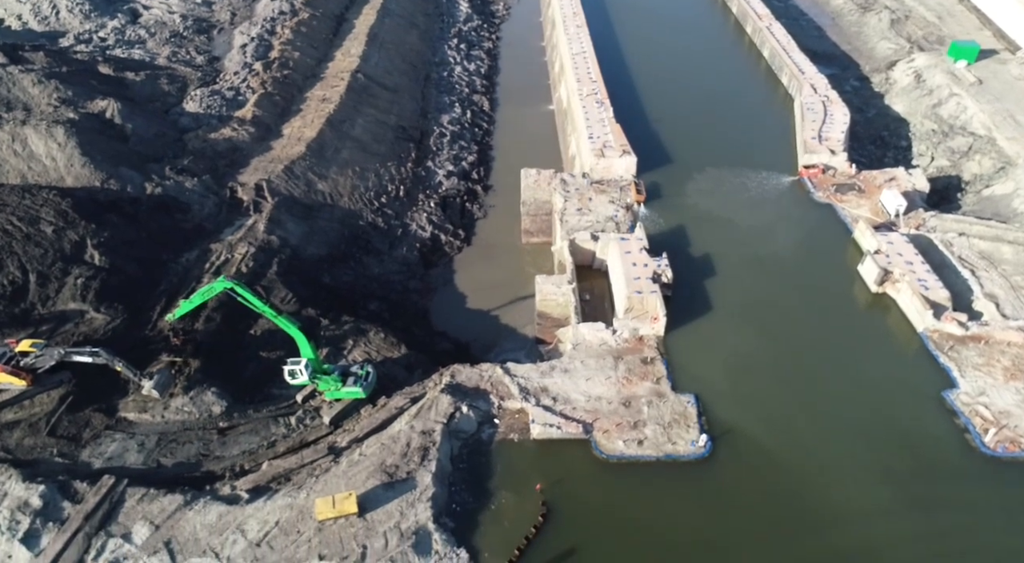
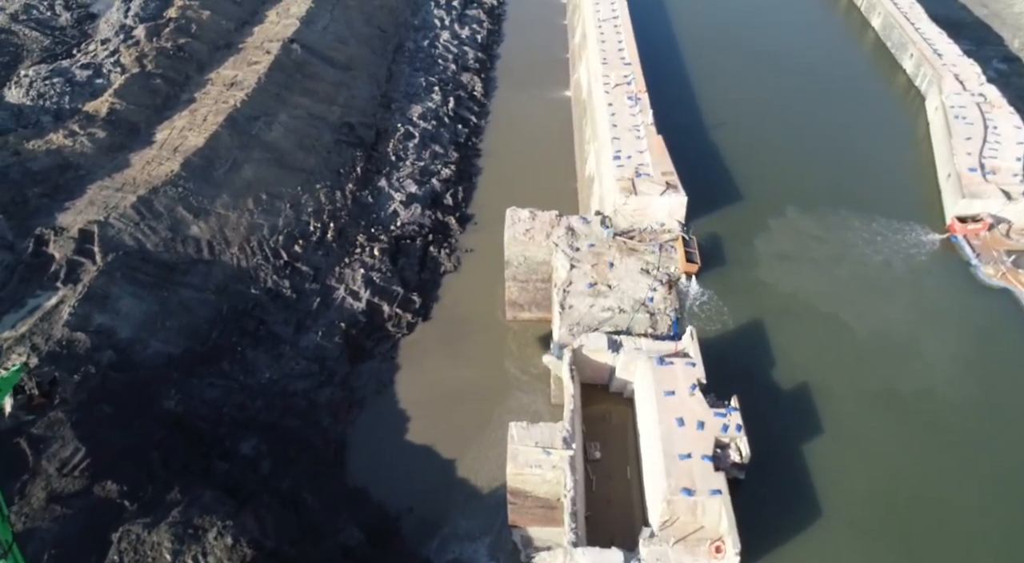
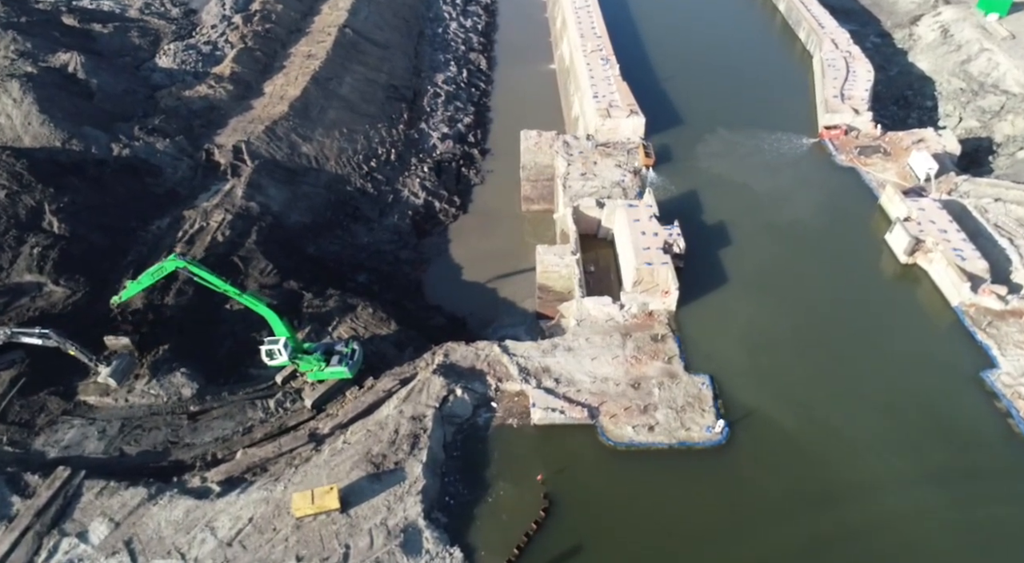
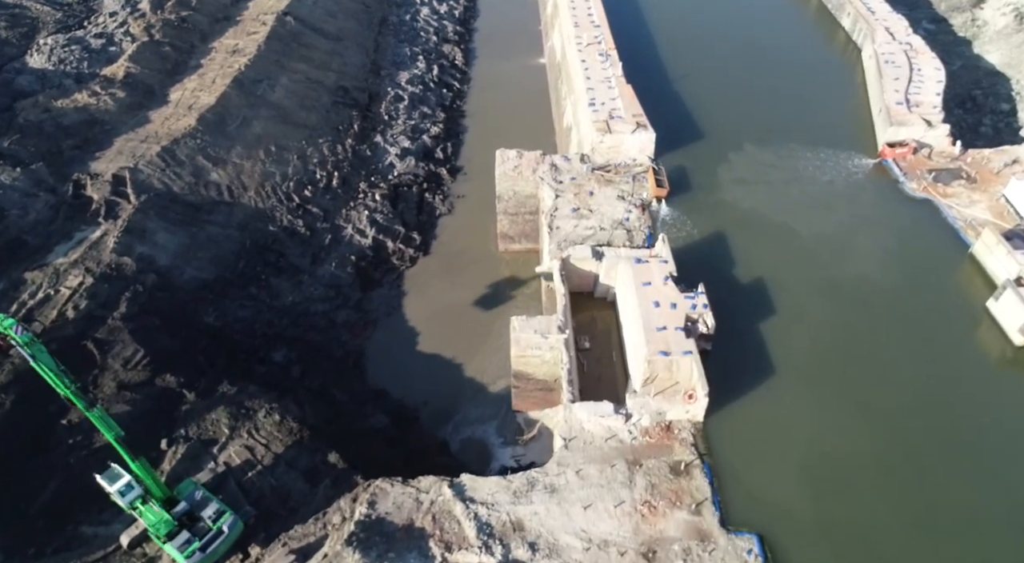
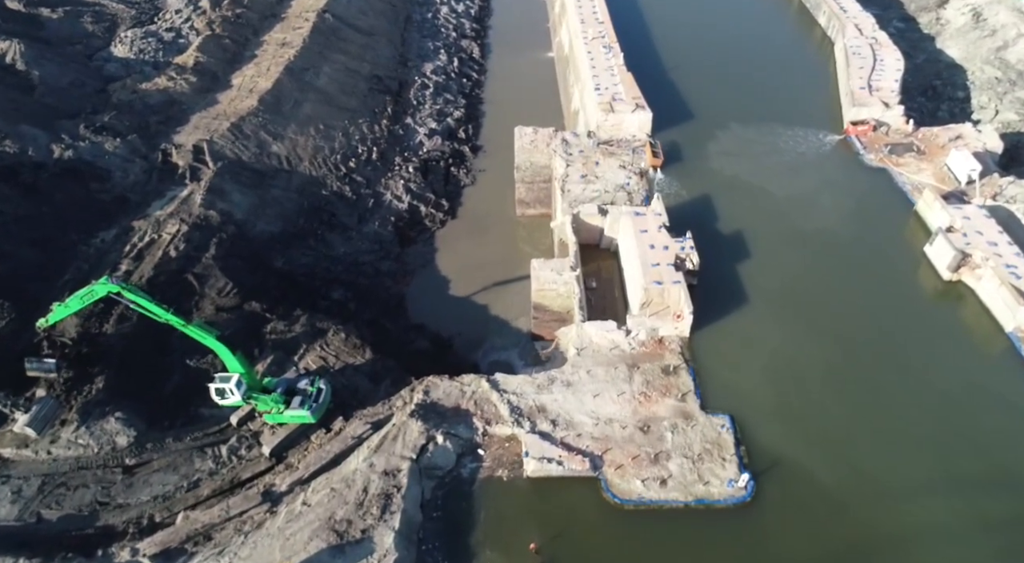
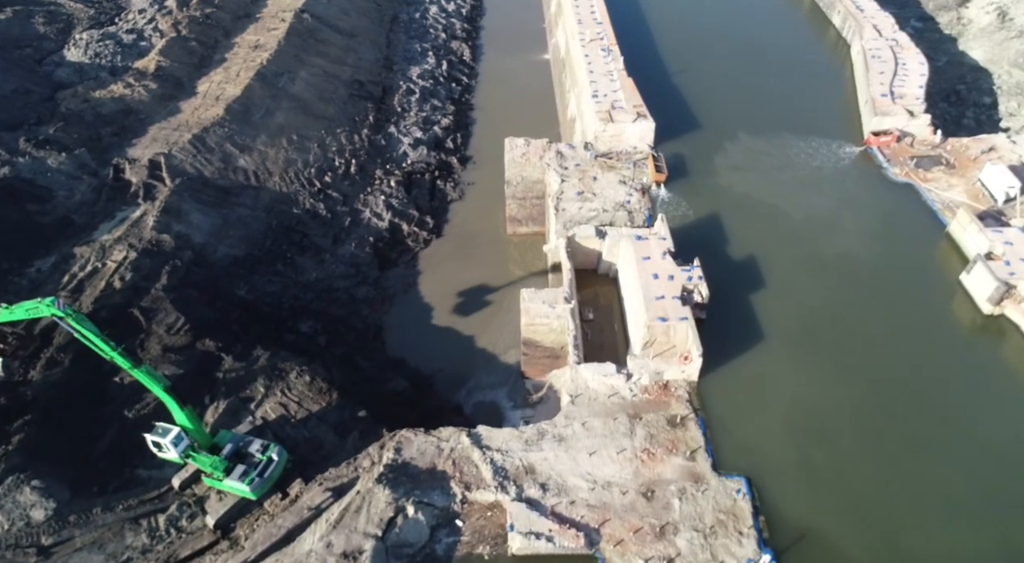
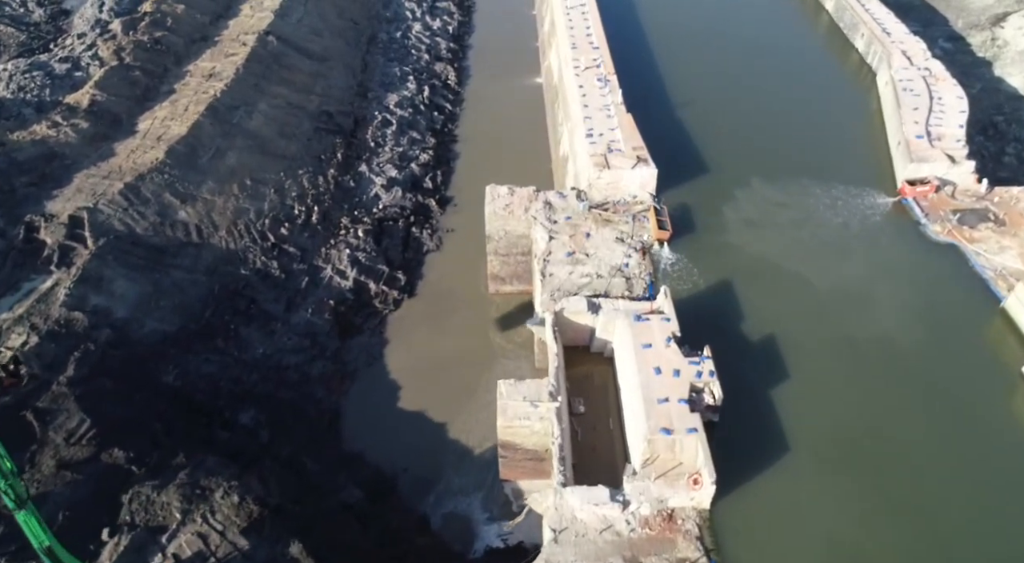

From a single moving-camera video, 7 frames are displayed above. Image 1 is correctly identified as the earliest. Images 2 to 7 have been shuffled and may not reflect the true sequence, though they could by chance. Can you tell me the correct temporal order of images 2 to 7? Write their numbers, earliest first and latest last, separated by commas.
3, 5, 6, 4, 7, 2
